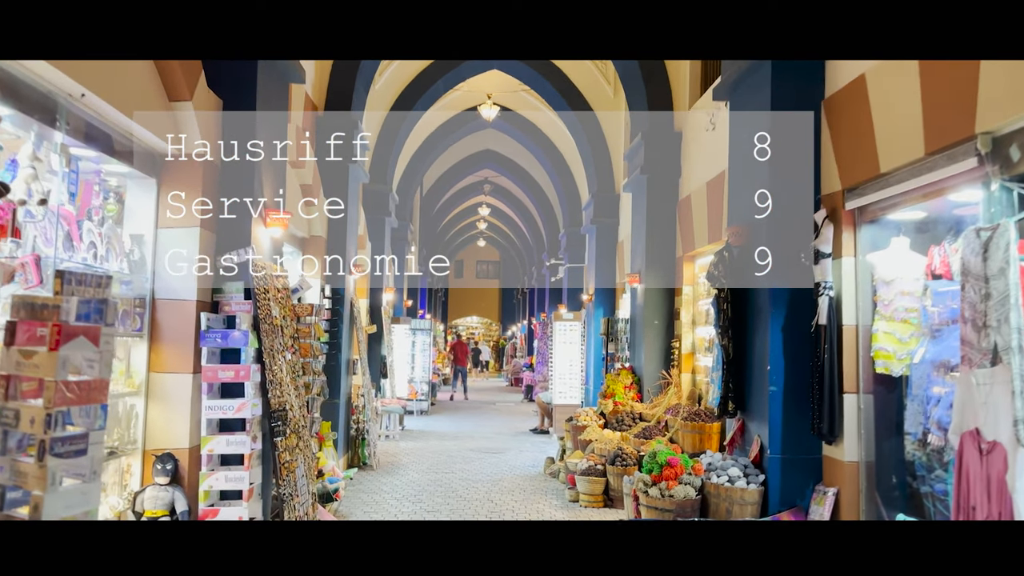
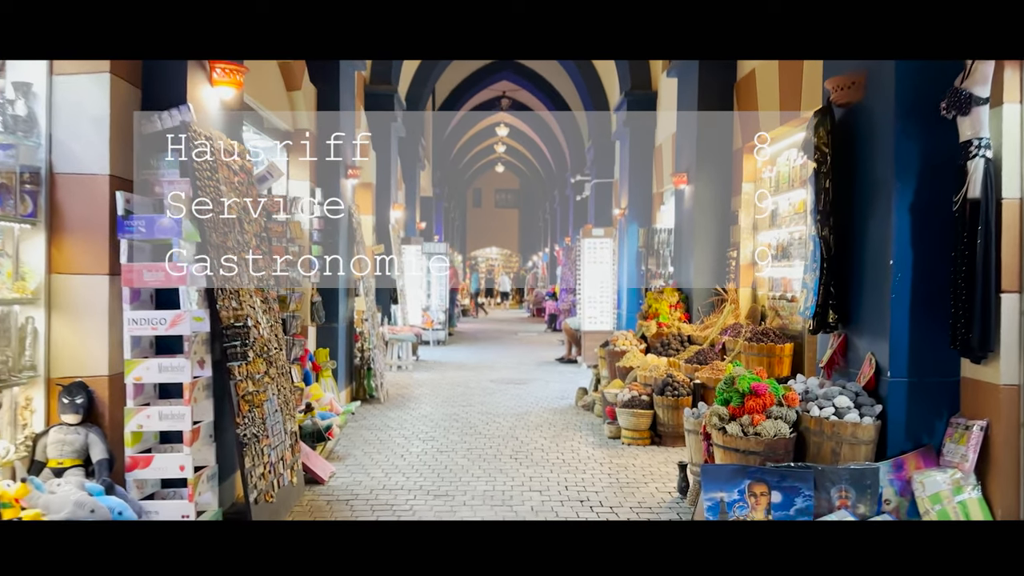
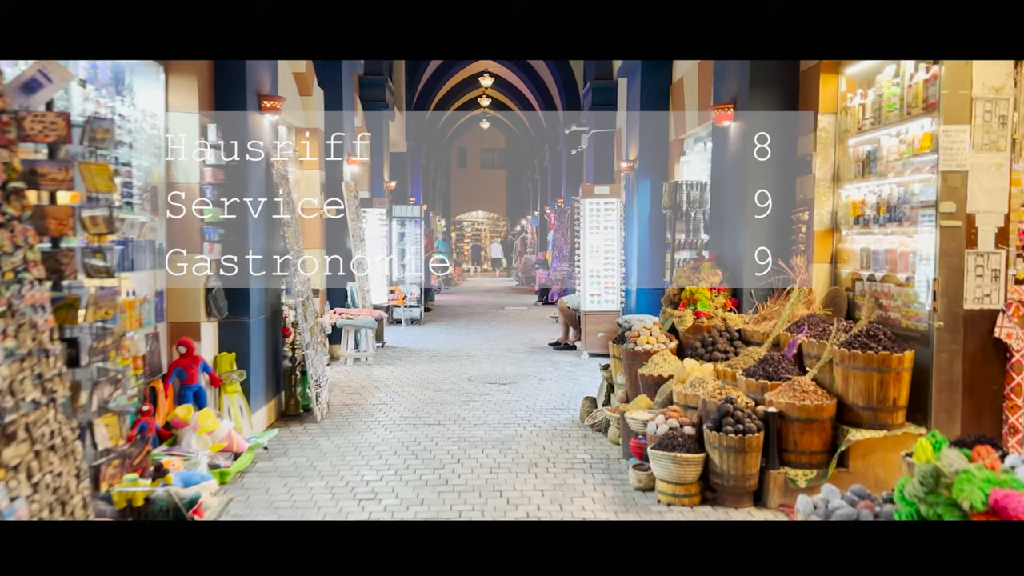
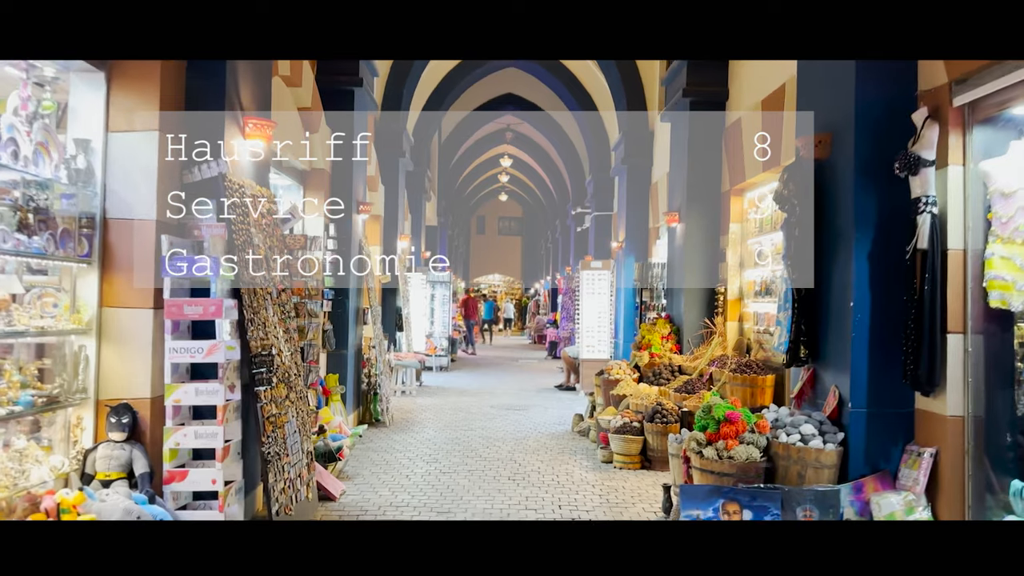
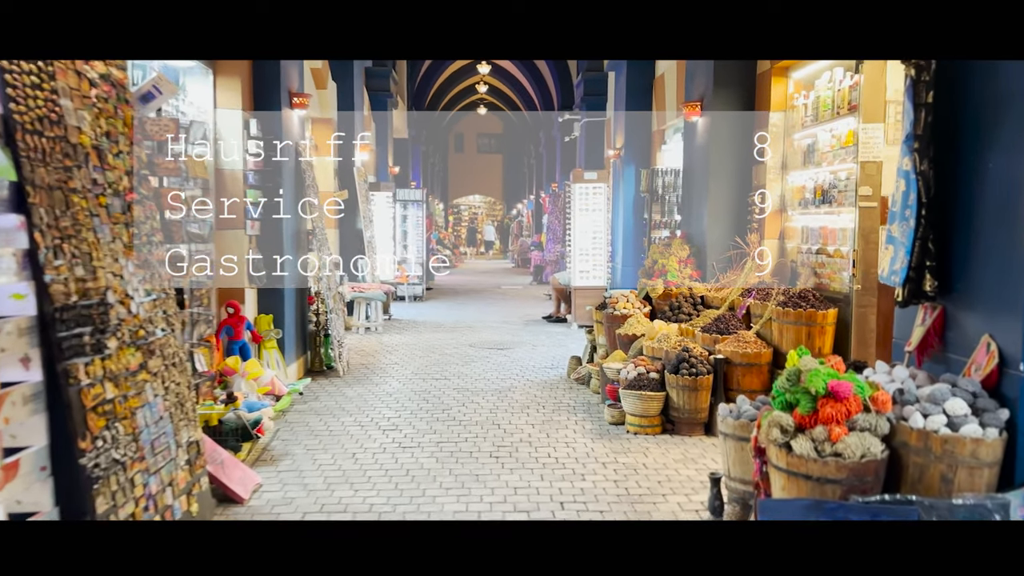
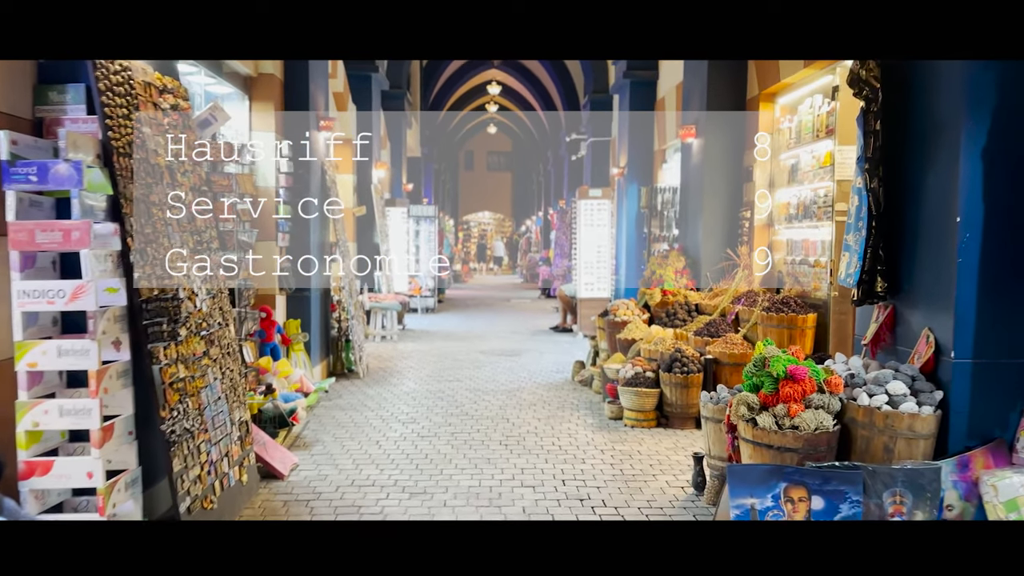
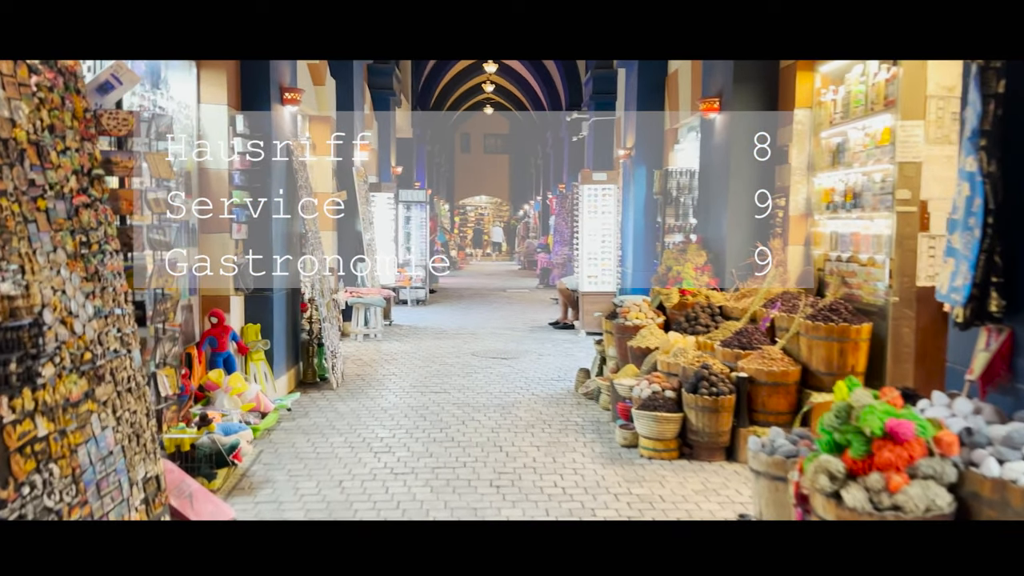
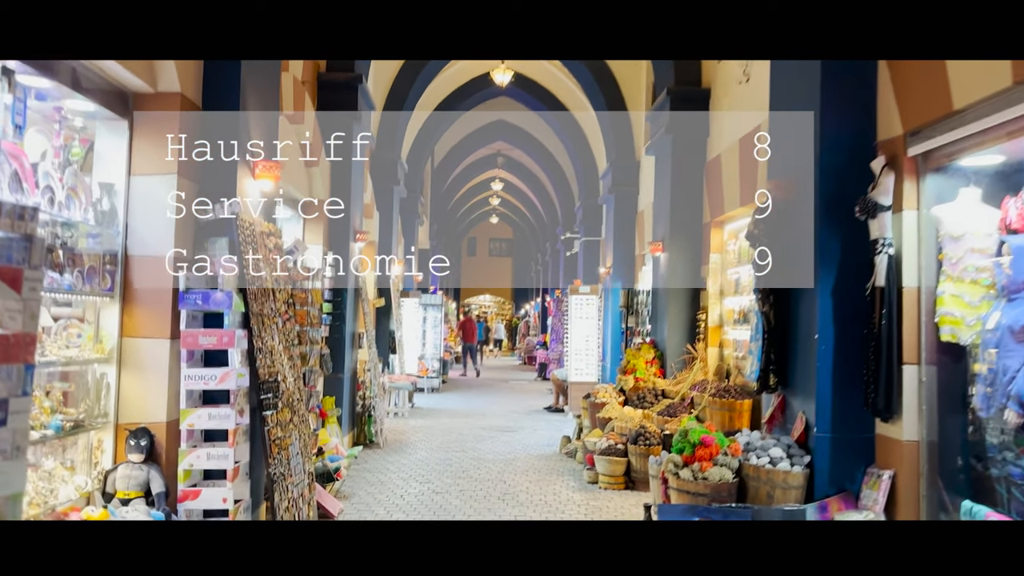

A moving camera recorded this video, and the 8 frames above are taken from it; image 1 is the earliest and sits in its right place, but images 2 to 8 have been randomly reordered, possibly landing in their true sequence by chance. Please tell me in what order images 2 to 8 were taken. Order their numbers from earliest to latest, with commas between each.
8, 4, 2, 6, 5, 7, 3
